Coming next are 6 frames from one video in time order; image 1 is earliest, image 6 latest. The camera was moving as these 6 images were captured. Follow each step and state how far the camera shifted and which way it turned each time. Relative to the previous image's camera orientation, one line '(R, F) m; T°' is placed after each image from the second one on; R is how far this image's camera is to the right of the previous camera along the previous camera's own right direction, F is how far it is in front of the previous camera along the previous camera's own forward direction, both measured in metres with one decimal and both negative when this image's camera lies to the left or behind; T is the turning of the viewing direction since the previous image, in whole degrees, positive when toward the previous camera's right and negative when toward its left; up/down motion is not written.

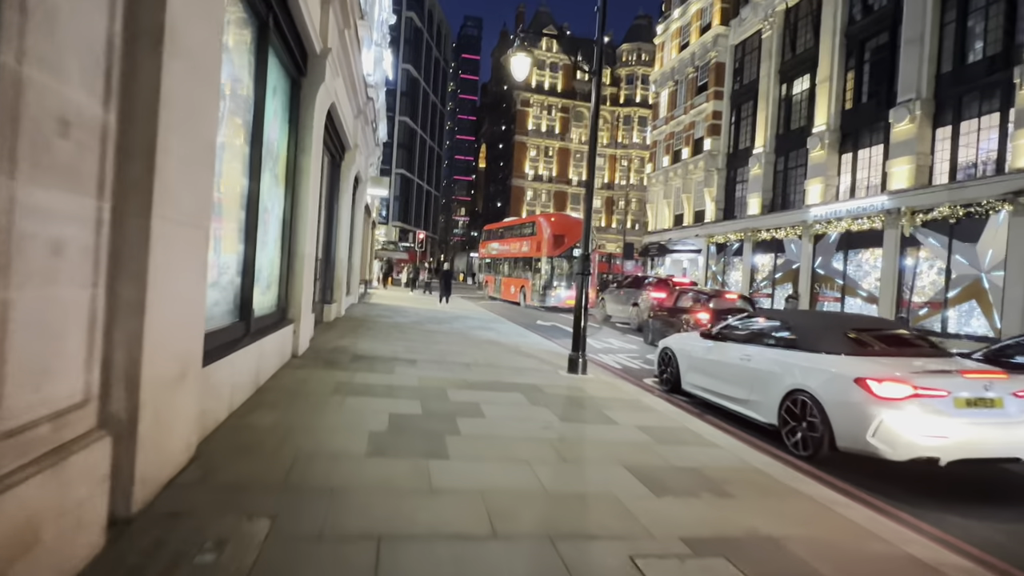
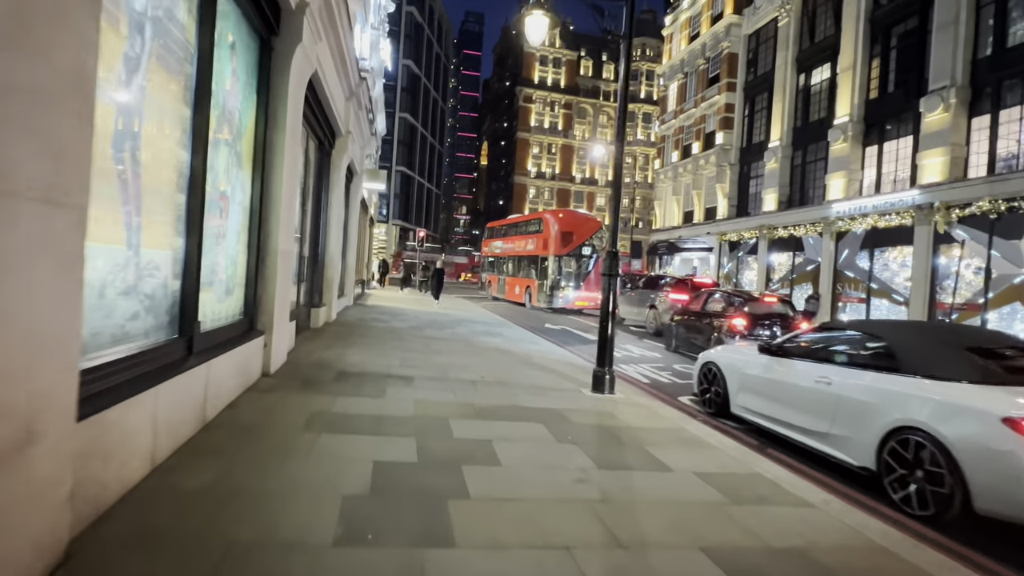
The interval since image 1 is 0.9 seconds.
(-0.2, +1.6) m; 0°
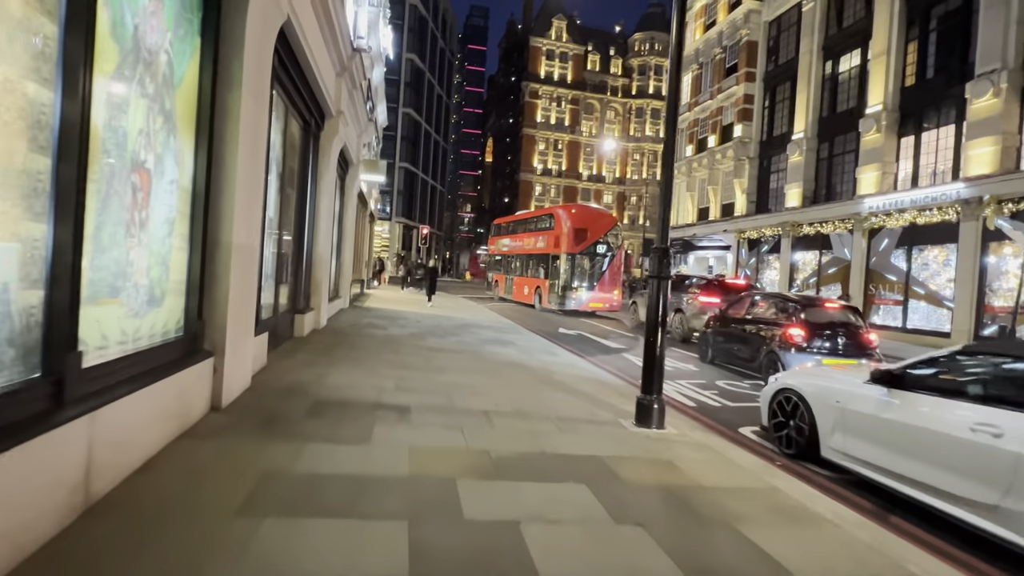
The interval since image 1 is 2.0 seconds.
(-0.2, +1.9) m; 0°
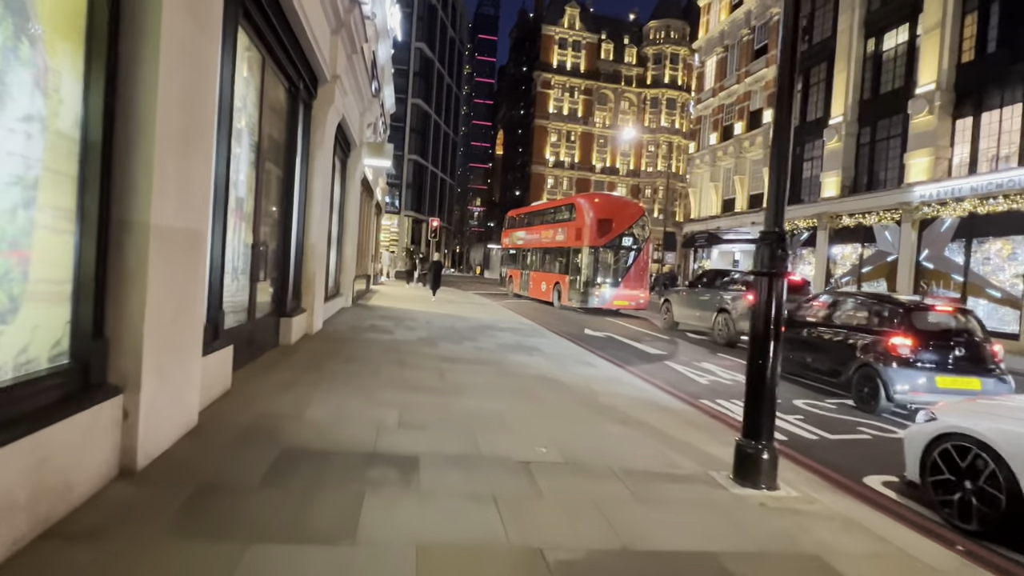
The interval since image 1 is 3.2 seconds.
(-0.4, +2.0) m; -1°
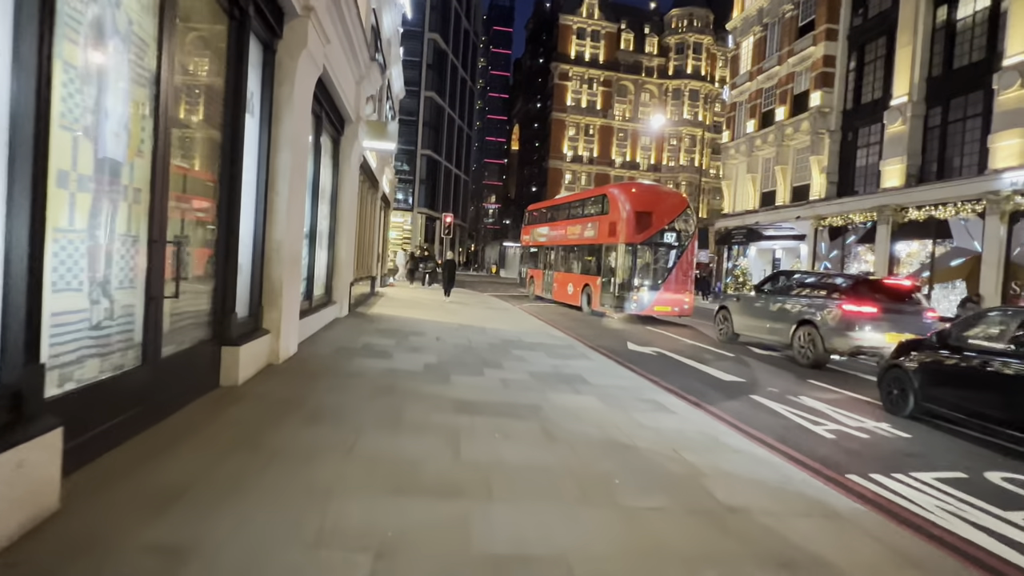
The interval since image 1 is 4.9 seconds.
(-0.4, +3.0) m; -1°
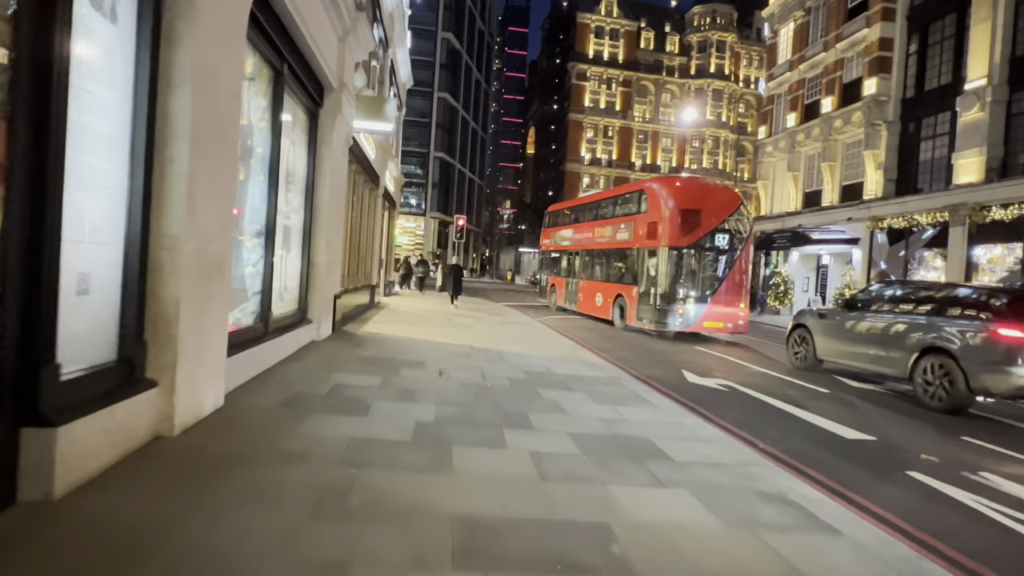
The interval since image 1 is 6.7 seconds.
(-0.2, +3.1) m; -1°
